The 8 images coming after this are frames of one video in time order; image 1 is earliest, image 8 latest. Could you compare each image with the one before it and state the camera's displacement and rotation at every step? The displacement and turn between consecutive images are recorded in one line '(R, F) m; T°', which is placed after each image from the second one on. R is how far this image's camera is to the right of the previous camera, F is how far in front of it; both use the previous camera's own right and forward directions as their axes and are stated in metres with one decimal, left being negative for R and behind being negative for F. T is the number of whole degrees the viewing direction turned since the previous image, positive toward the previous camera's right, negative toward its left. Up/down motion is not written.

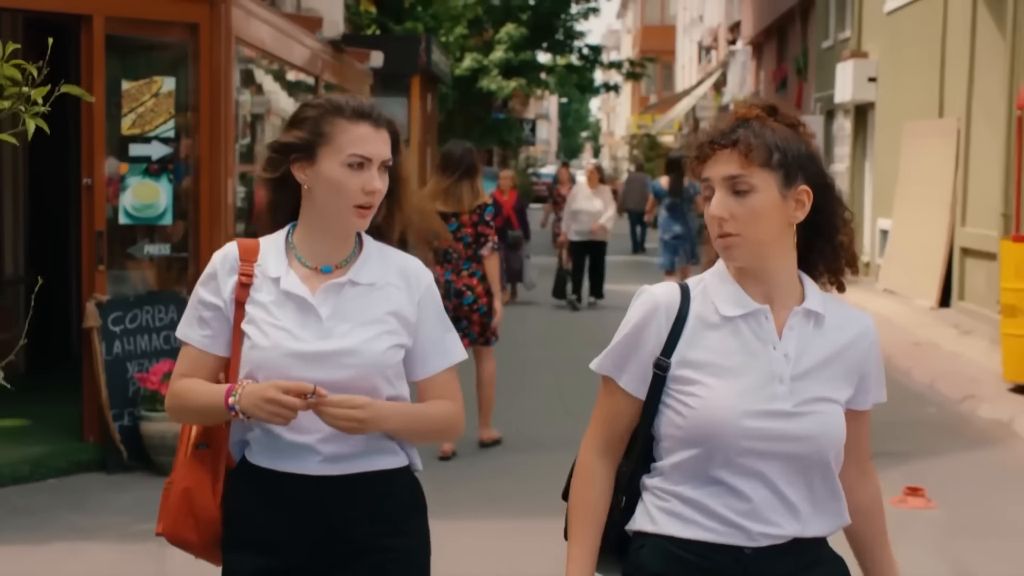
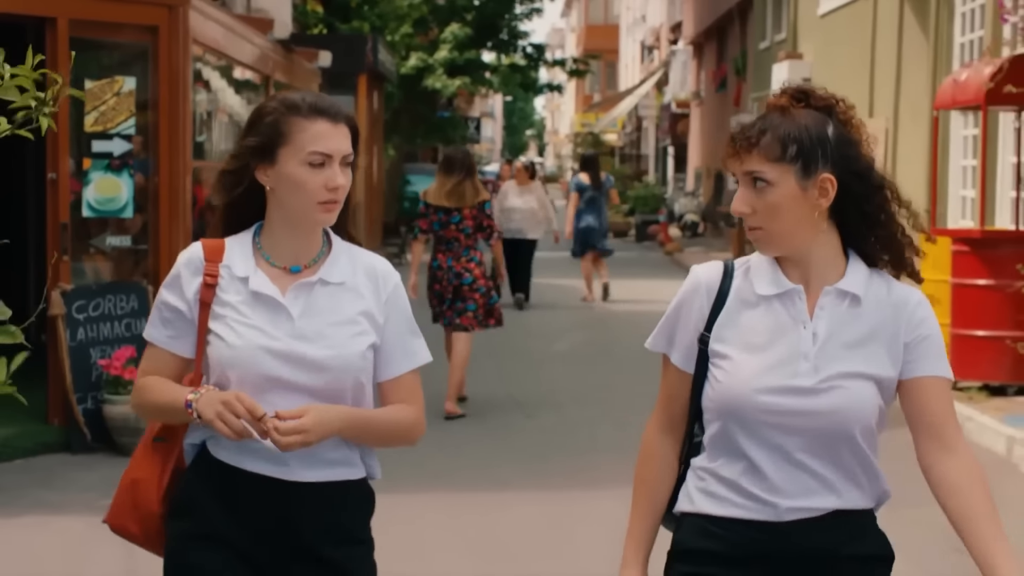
(0.0, -0.5) m; +2°
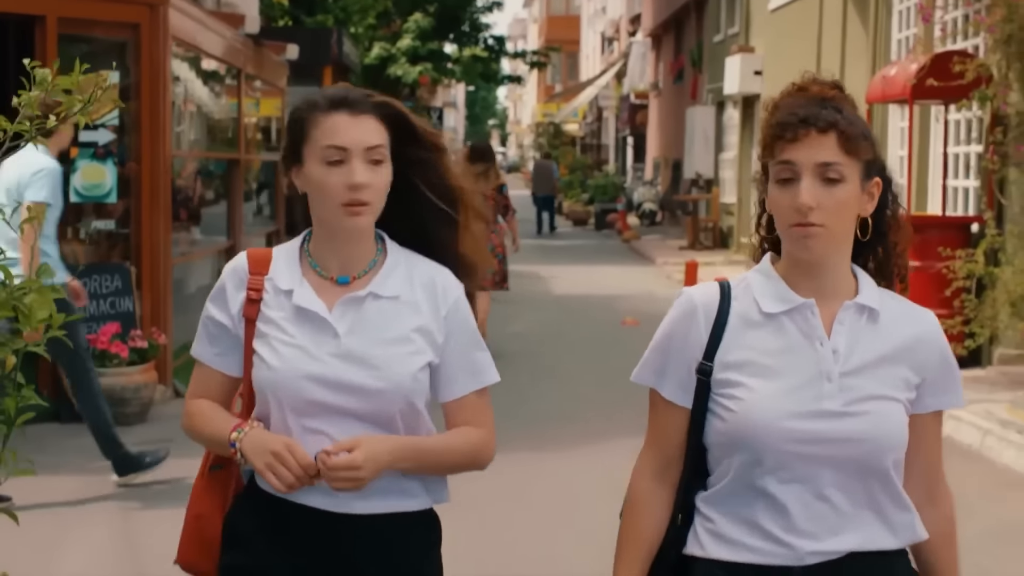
(0.0, -0.7) m; +1°
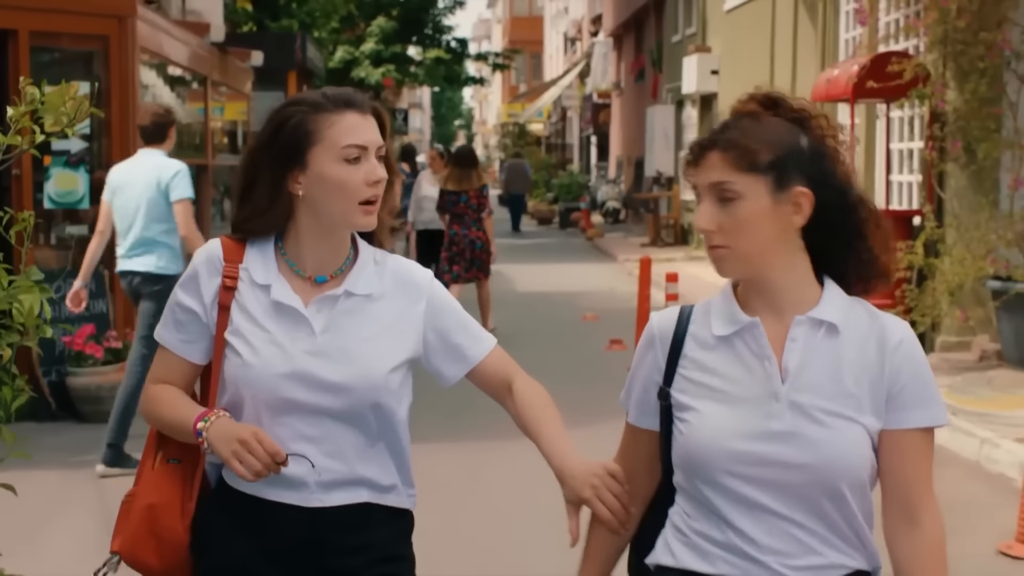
(+0.1, -0.4) m; +1°
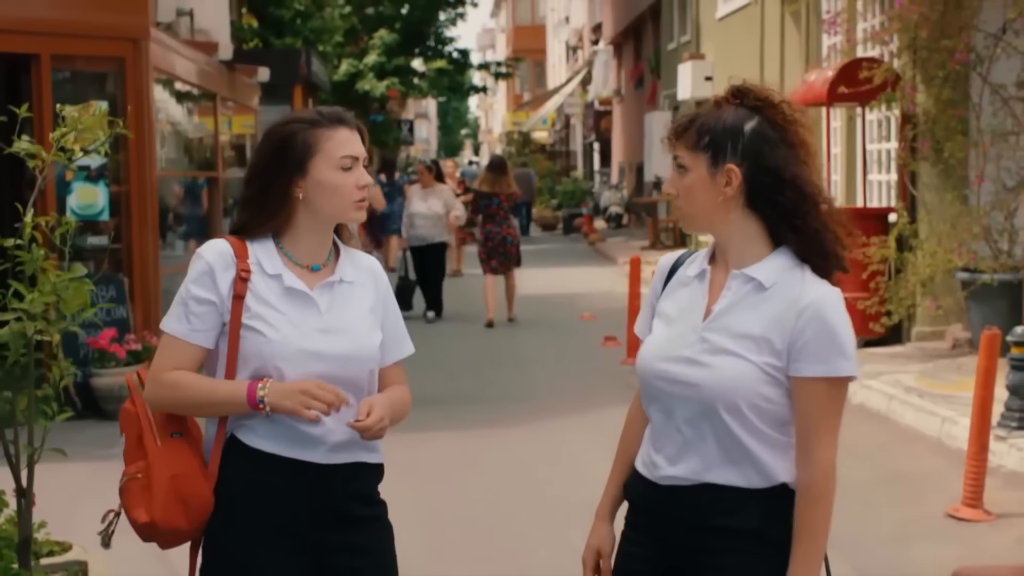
(+0.1, -0.6) m; 0°
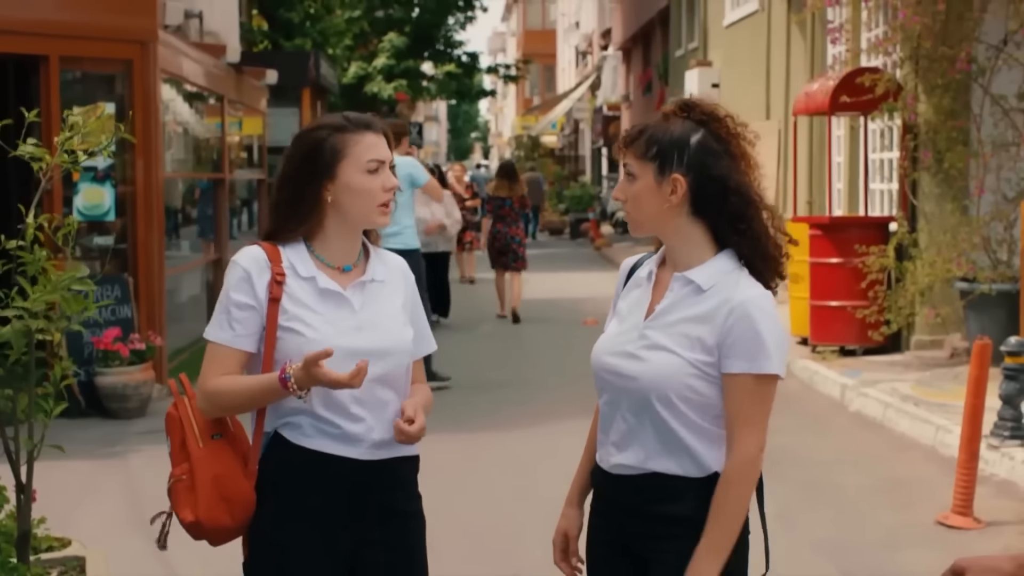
(+0.1, -0.1) m; 0°
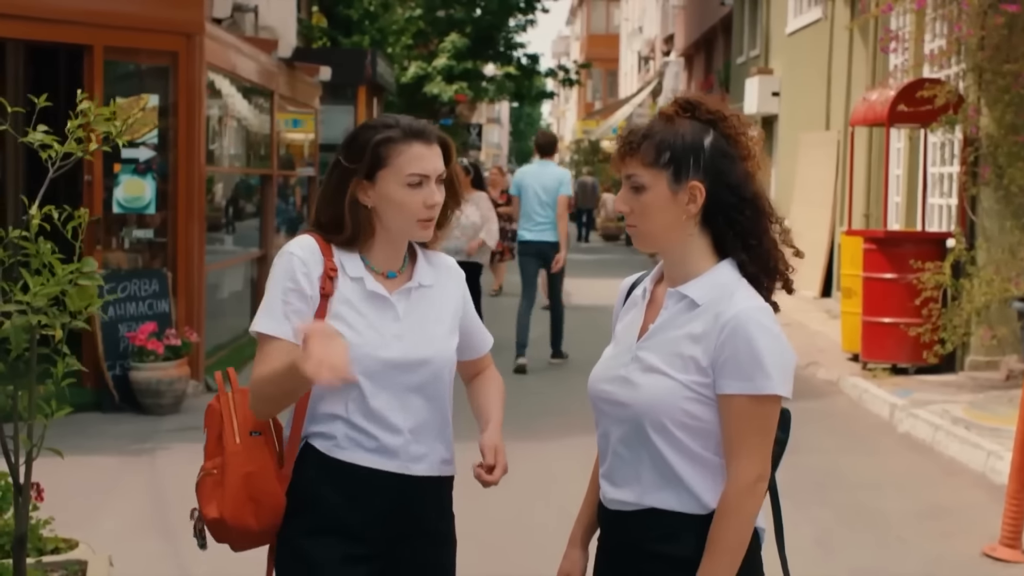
(+0.1, +0.2) m; -2°
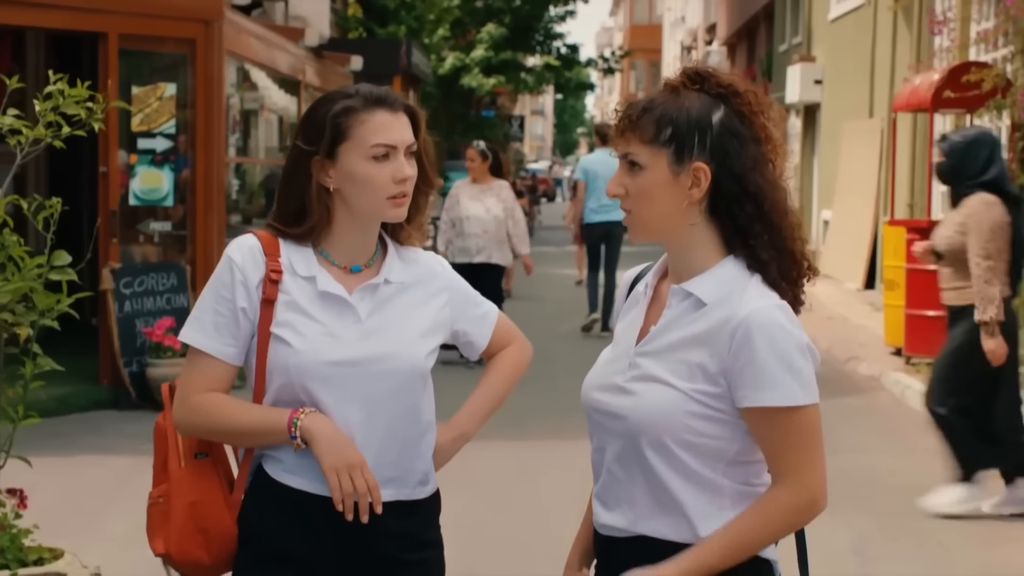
(+0.1, +0.3) m; -2°
